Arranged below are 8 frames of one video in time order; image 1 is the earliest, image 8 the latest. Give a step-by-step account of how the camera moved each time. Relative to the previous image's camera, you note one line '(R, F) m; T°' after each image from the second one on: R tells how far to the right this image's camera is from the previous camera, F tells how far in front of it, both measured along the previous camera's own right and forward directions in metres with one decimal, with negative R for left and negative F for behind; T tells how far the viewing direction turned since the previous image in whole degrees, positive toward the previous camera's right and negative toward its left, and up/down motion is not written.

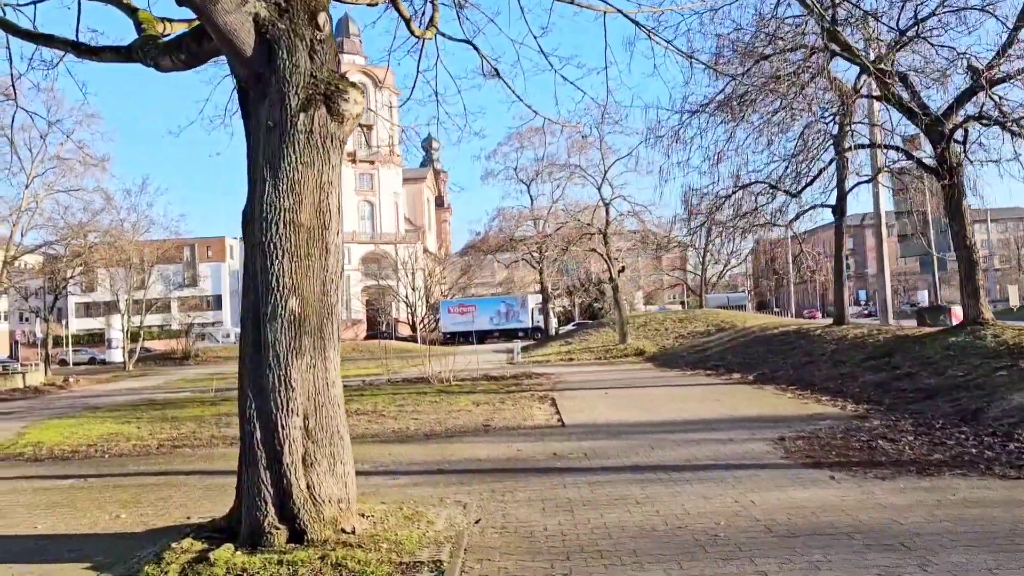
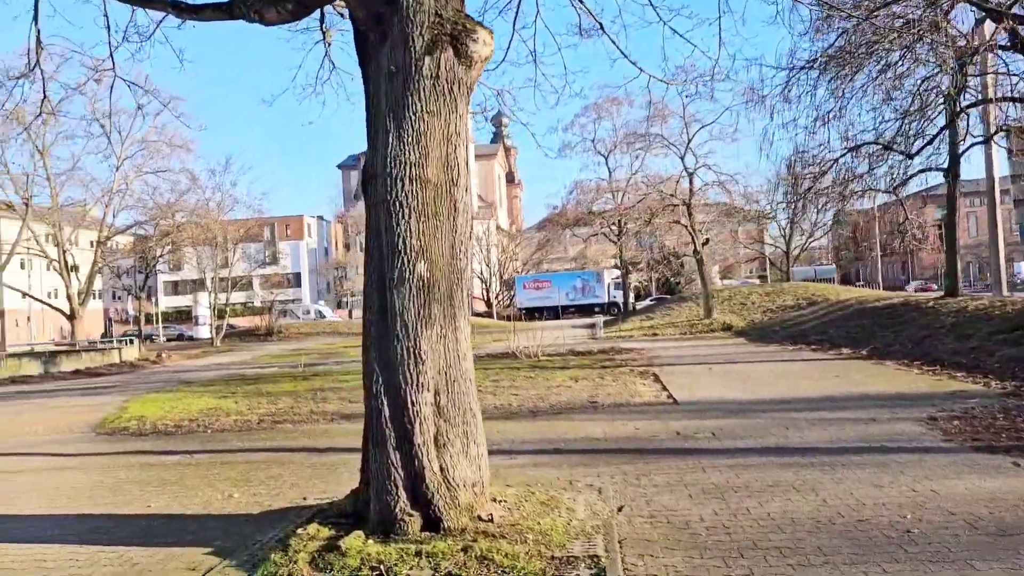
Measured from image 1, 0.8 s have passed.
(-0.5, +0.6) m; -5°
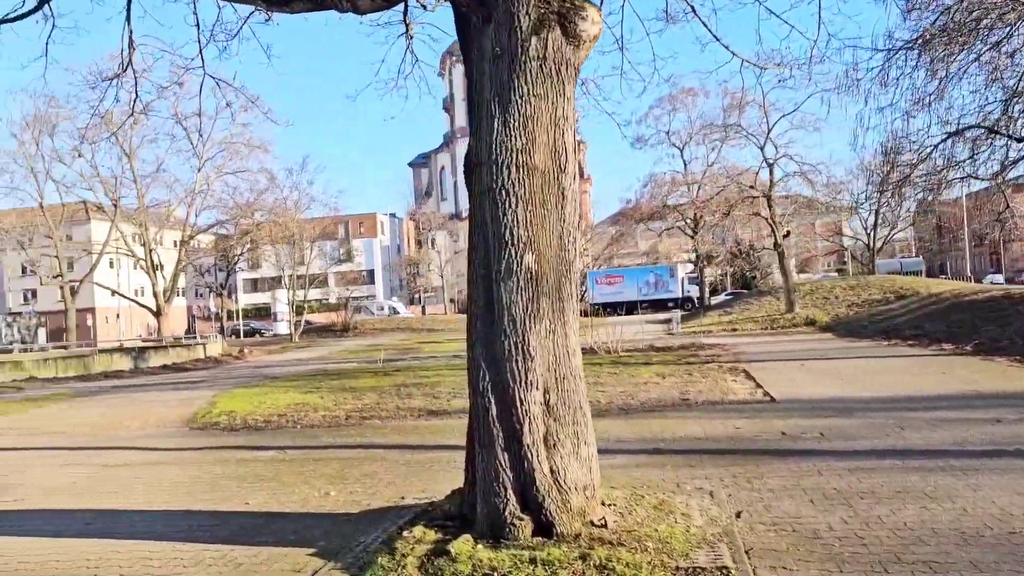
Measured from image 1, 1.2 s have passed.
(-0.2, +0.3) m; -5°
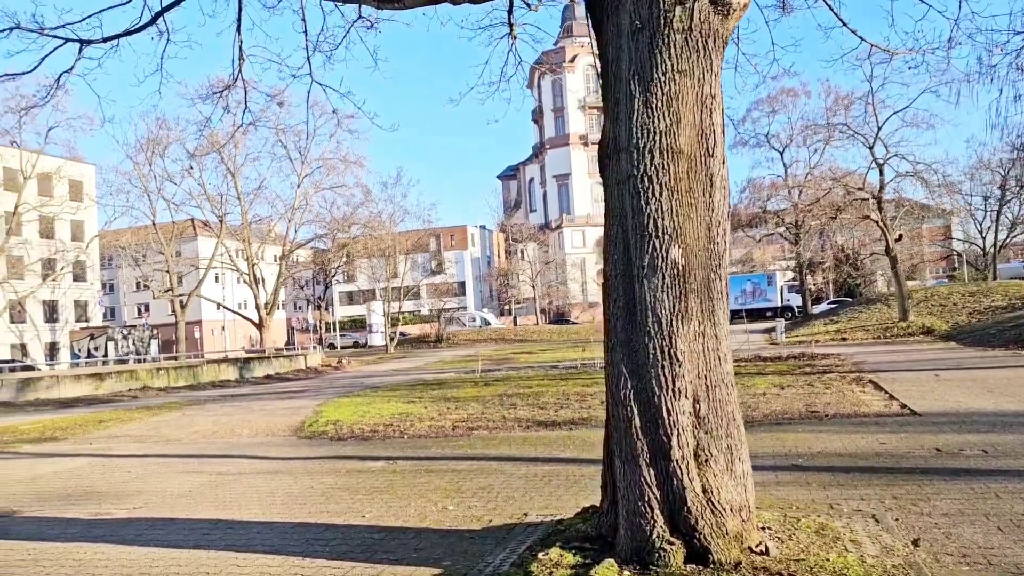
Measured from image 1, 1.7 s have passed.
(-0.3, +0.4) m; -6°
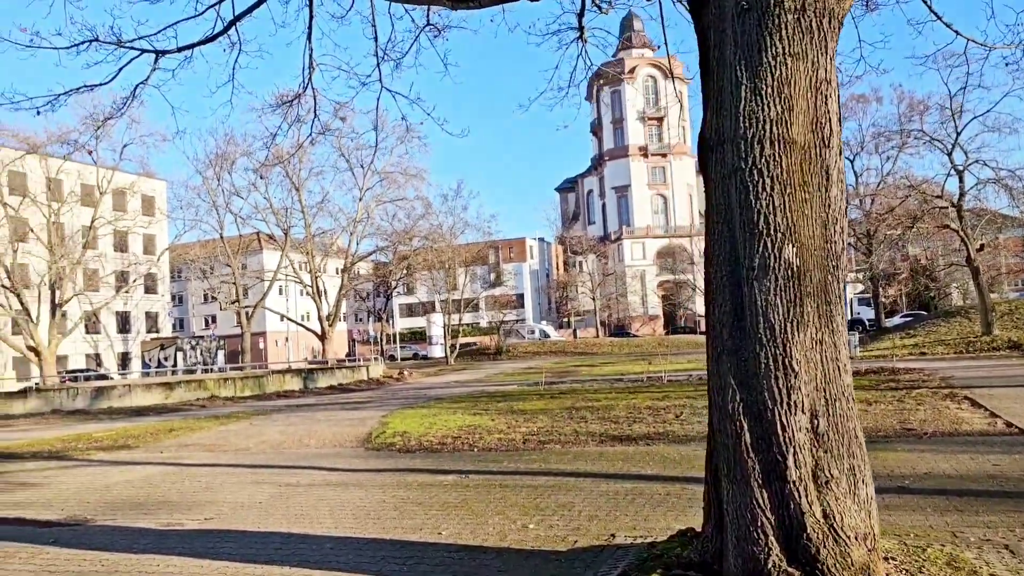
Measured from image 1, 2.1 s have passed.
(-0.2, +0.3) m; -4°
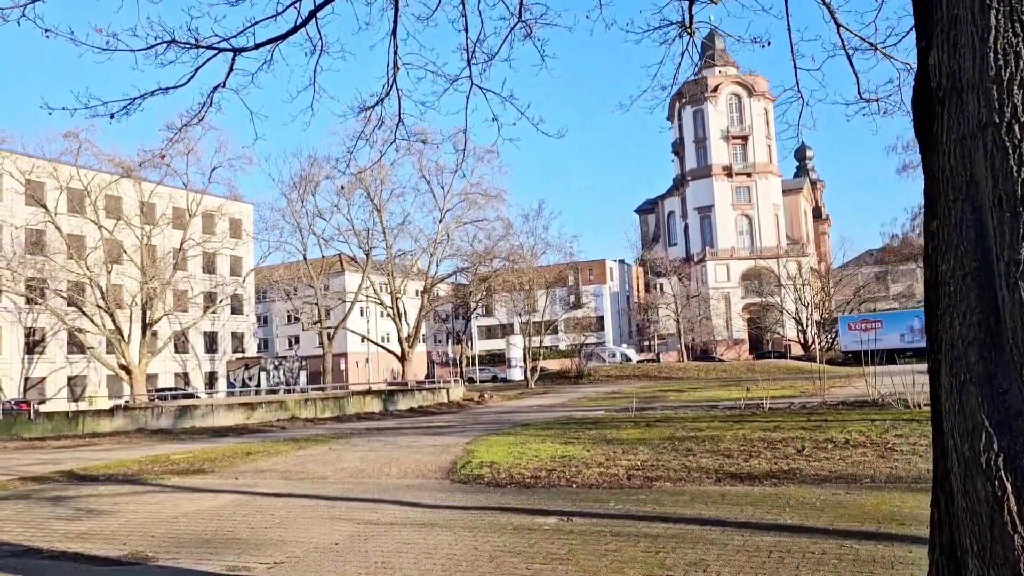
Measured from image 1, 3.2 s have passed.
(-0.3, +1.0) m; -5°
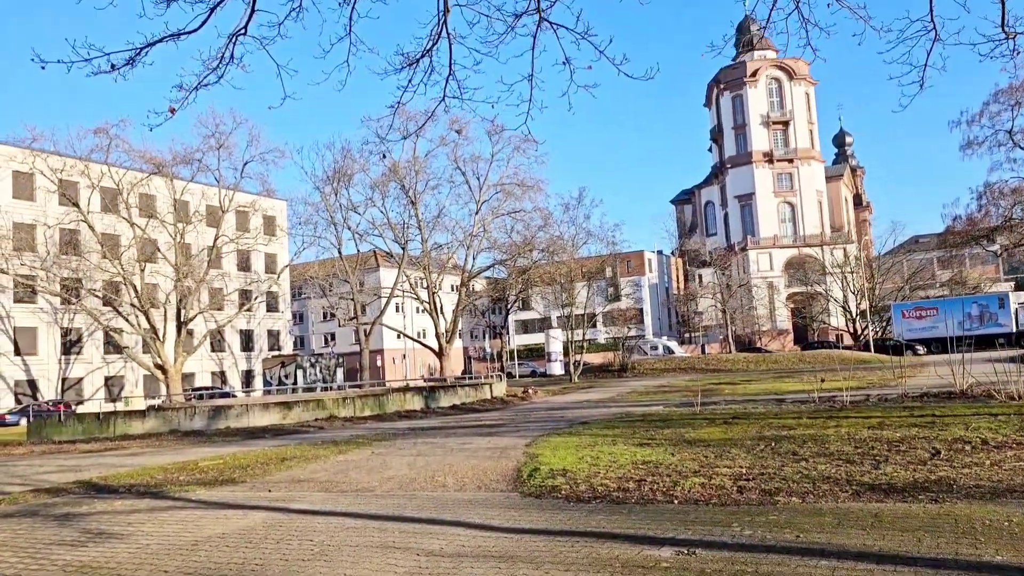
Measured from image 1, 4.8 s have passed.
(-0.5, +1.6) m; -2°
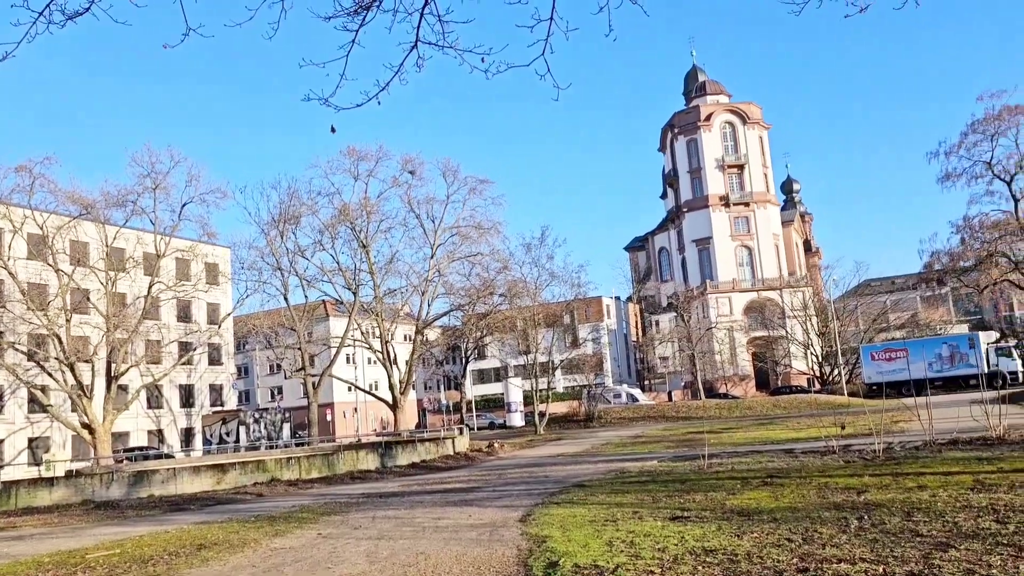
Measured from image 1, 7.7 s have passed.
(-0.4, +2.9) m; +3°
